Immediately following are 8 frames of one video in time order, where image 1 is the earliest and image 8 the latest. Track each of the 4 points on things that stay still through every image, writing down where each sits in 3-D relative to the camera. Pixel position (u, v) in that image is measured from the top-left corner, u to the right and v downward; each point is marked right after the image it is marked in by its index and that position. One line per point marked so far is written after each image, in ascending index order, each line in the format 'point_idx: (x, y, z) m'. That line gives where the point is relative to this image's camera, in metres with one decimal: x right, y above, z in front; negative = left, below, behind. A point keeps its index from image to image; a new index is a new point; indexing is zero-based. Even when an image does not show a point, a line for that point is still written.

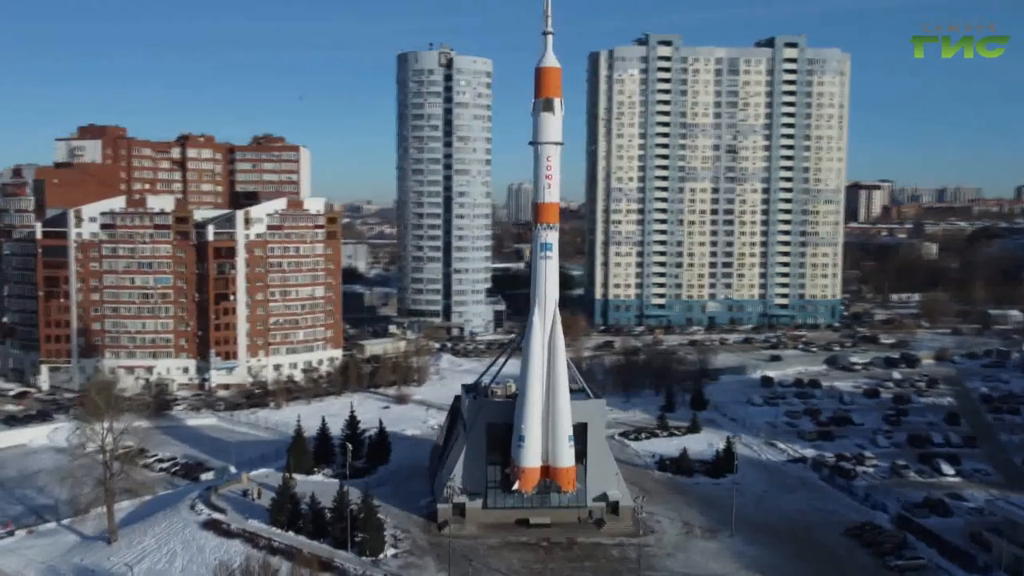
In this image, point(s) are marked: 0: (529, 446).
0: (+0.3, -3.0, +18.7) m
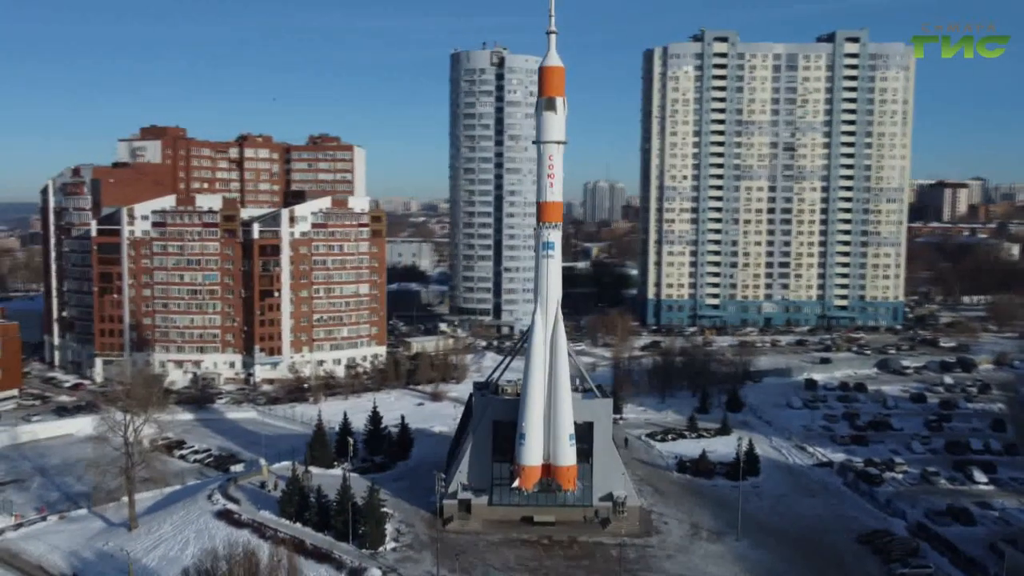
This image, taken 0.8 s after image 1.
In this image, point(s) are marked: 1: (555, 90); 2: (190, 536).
0: (+0.3, -3.0, +18.8) m
1: (+0.8, +3.7, +18.5) m
2: (-6.3, -5.0, +19.5) m
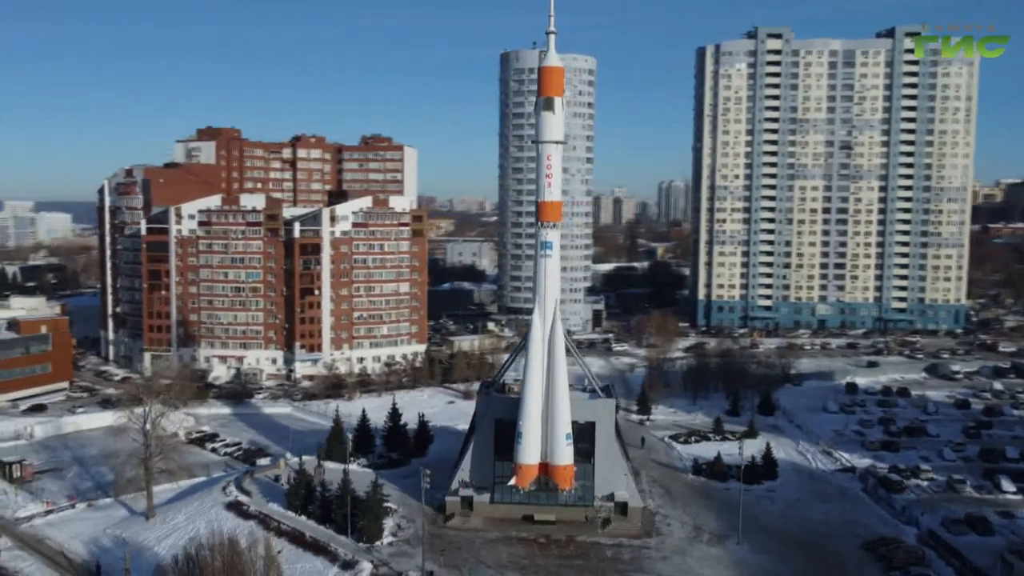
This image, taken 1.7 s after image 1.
0: (+0.3, -2.9, +18.8) m
1: (+0.8, +3.7, +18.5) m
2: (-6.3, -4.9, +20.1) m
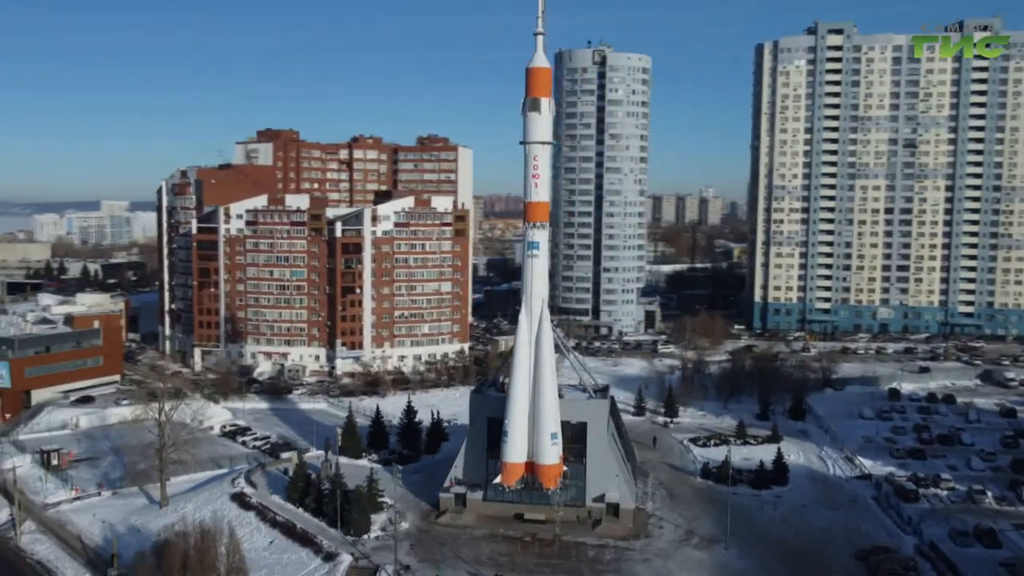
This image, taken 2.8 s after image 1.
0: (0.0, -2.9, +18.9) m
1: (+0.5, +3.7, +18.5) m
2: (-6.5, -4.9, +20.8) m
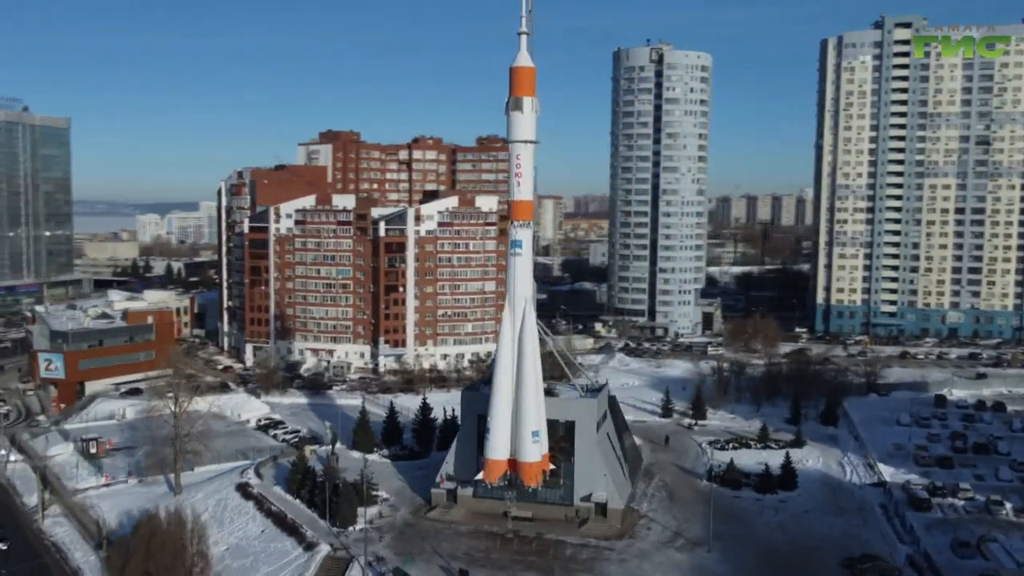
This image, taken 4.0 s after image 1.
0: (-0.3, -2.9, +19.1) m
1: (+0.2, +3.8, +18.6) m
2: (-6.6, -4.8, +21.5) m
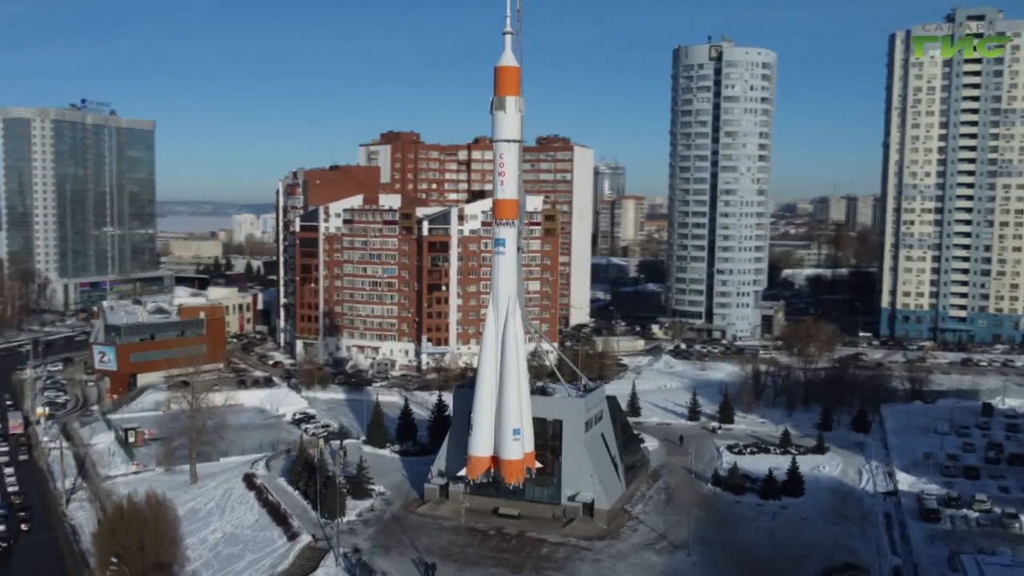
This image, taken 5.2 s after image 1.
0: (-0.7, -2.9, +19.2) m
1: (-0.1, +3.8, +18.7) m
2: (-6.7, -4.7, +22.2) m
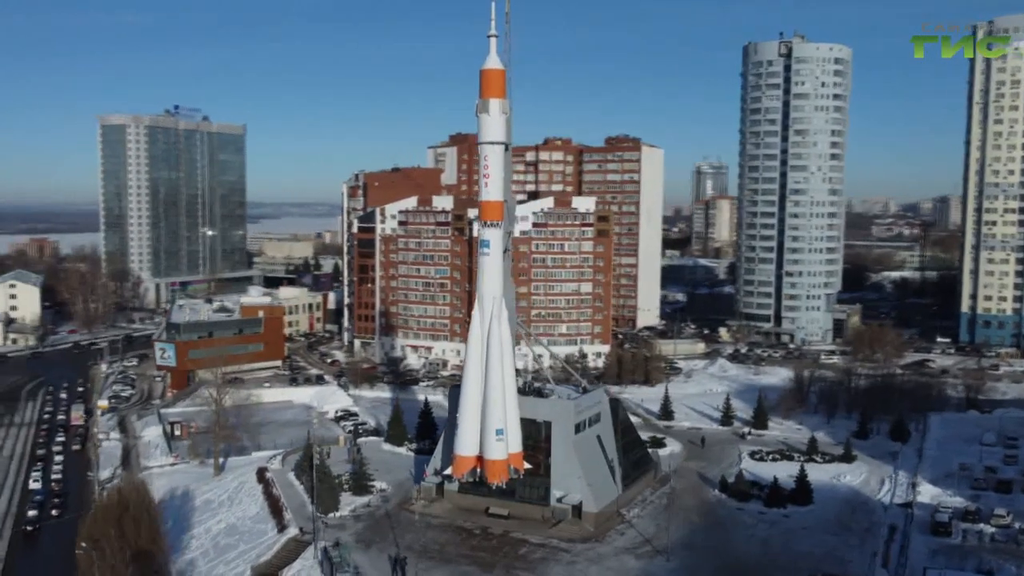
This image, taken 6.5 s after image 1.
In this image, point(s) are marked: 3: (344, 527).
0: (-0.9, -2.9, +19.4) m
1: (-0.4, +3.8, +18.8) m
2: (-6.6, -4.7, +23.1) m
3: (-3.3, -4.8, +19.4) m
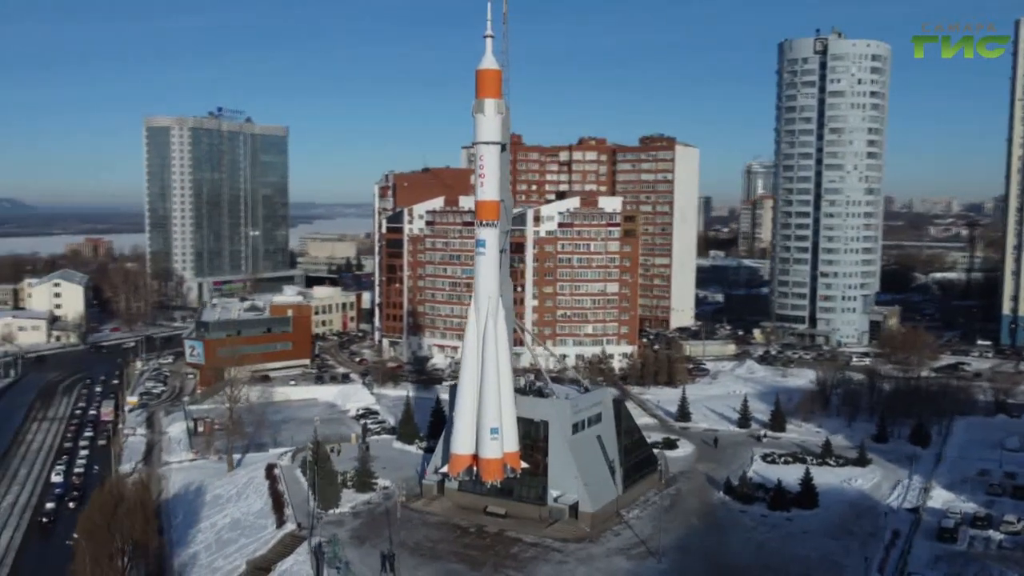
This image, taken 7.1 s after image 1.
0: (-1.0, -2.9, +19.5) m
1: (-0.5, +3.8, +18.9) m
2: (-6.5, -4.6, +23.5) m
3: (-3.4, -4.8, +19.7) m
